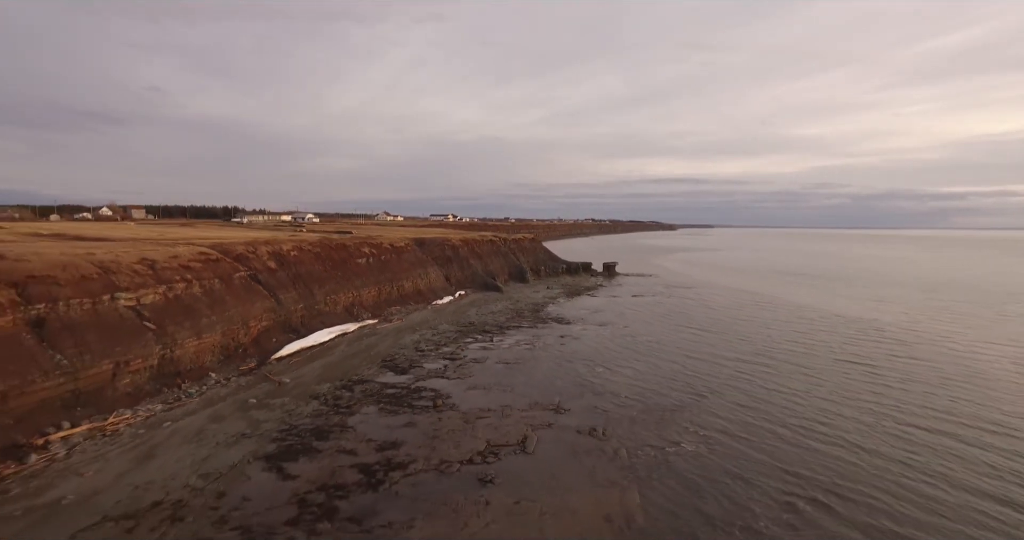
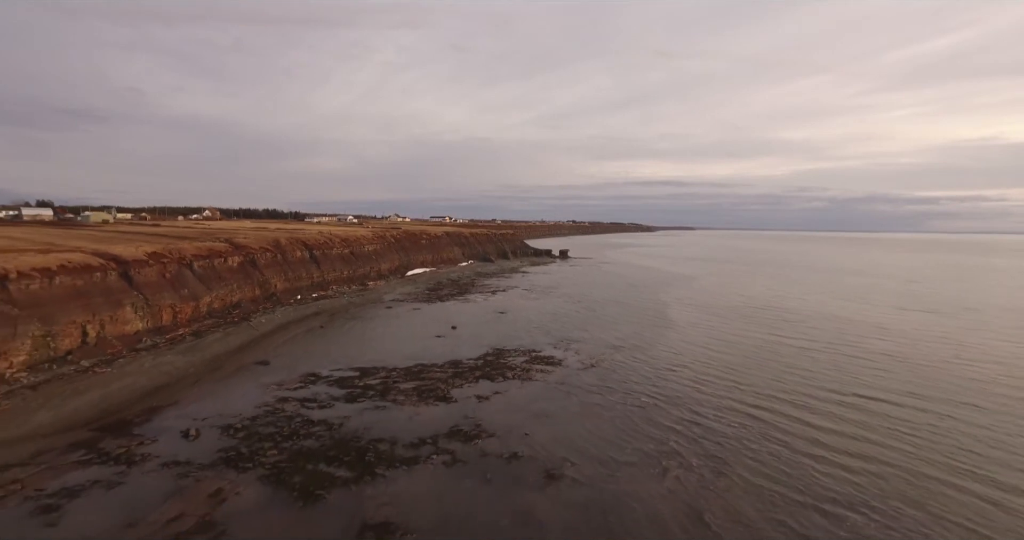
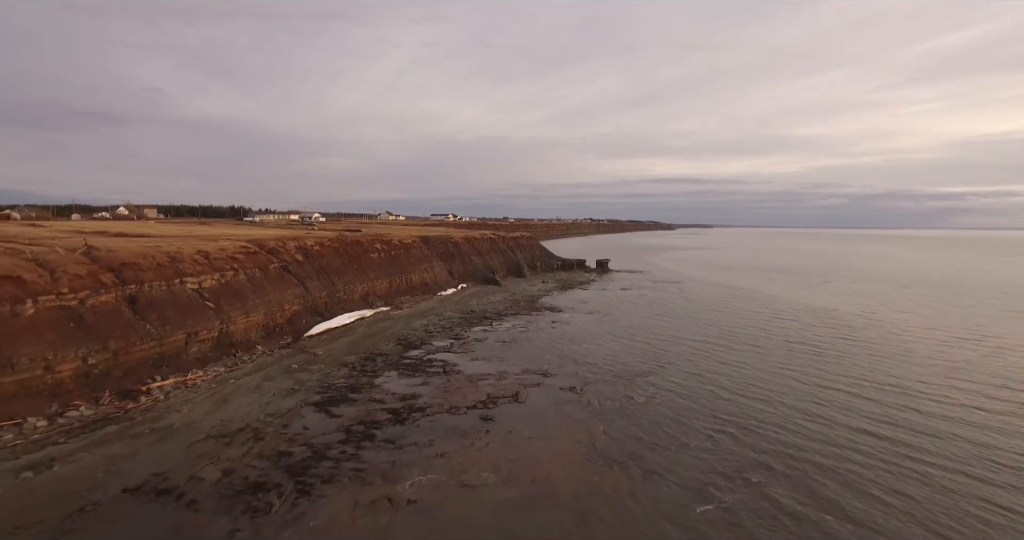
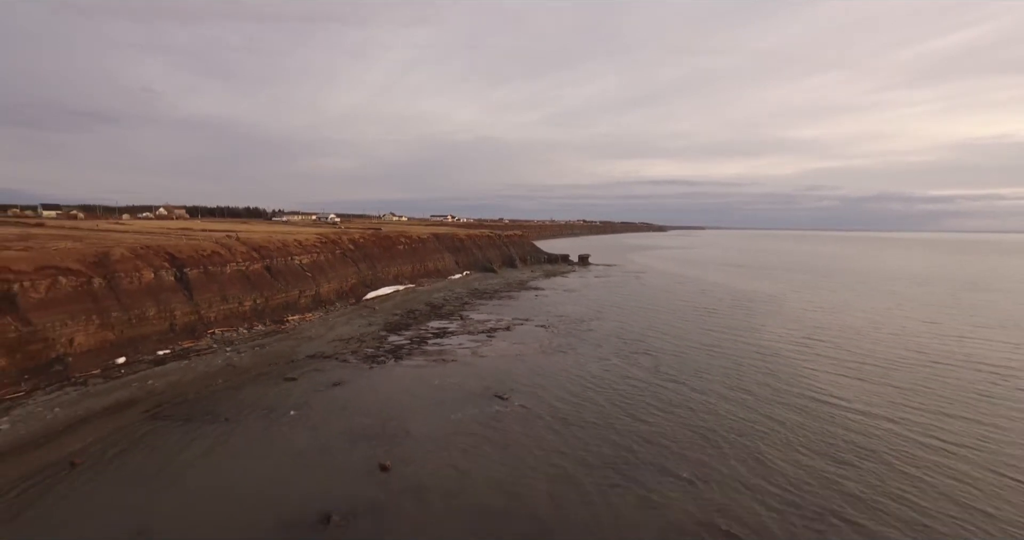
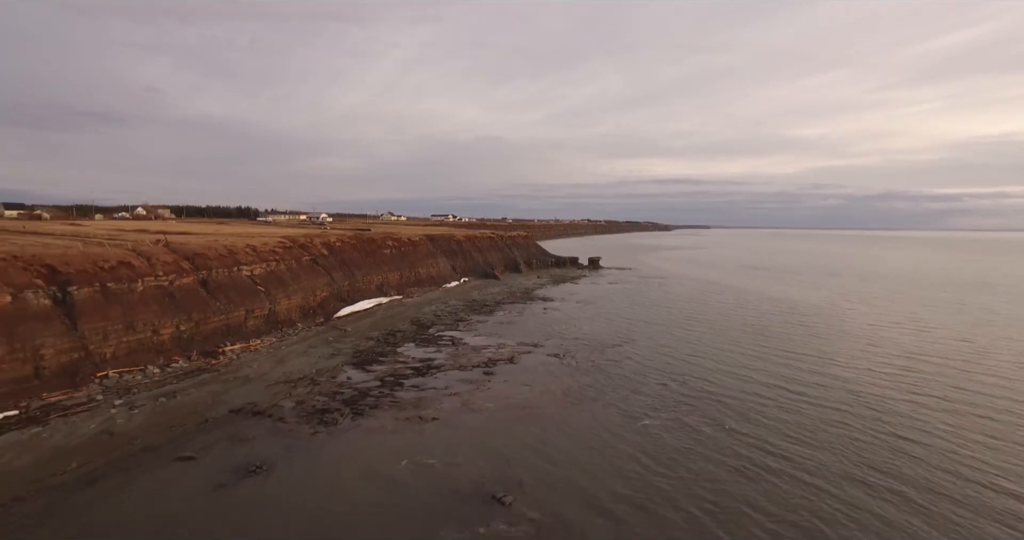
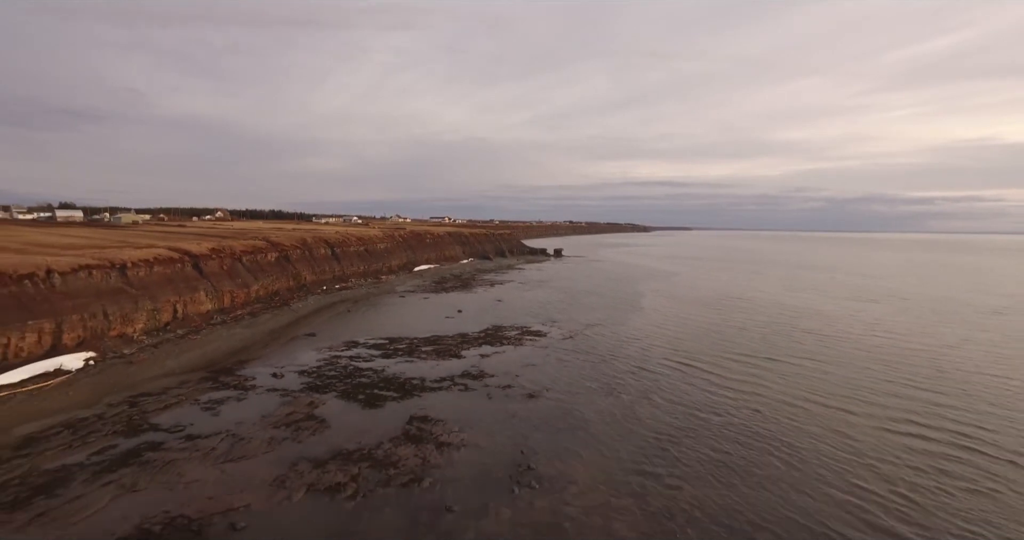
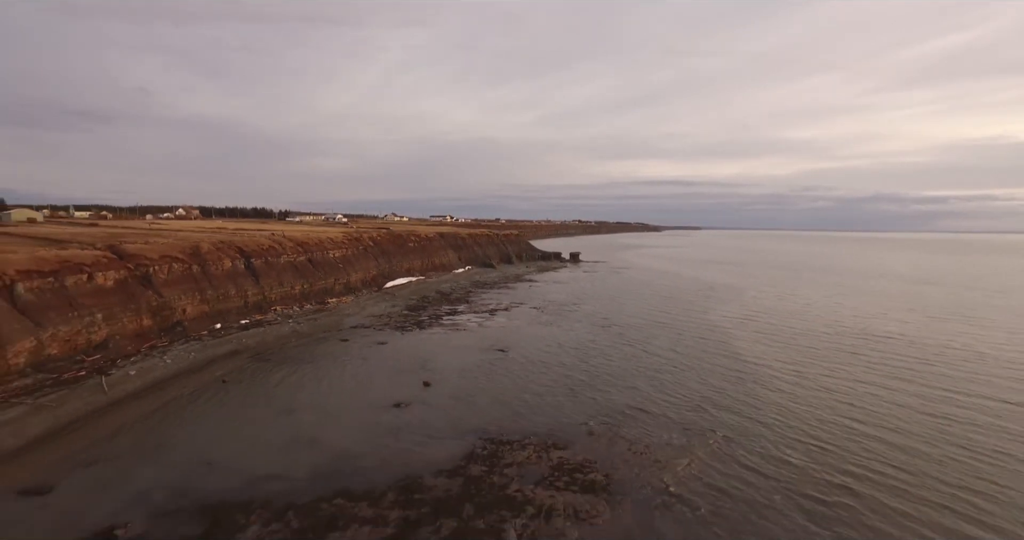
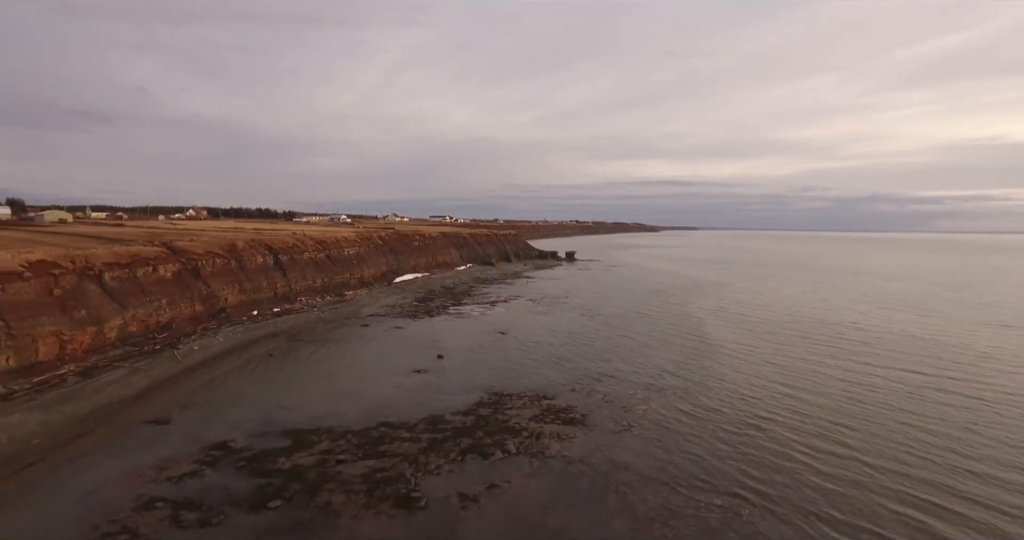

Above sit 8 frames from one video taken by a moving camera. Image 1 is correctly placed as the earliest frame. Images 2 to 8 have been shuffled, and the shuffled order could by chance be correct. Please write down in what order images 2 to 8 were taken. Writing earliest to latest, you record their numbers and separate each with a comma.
3, 5, 4, 7, 8, 2, 6
